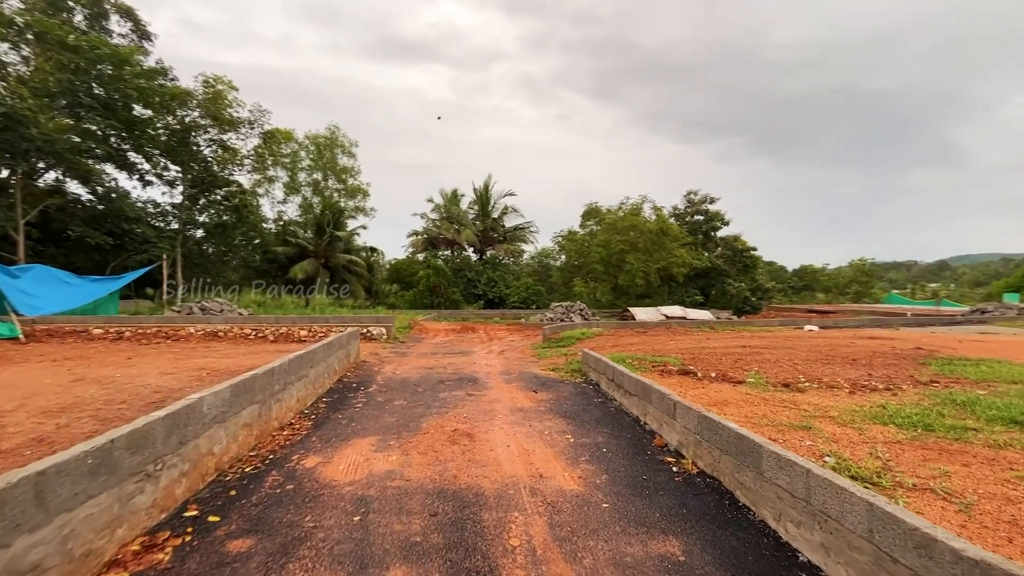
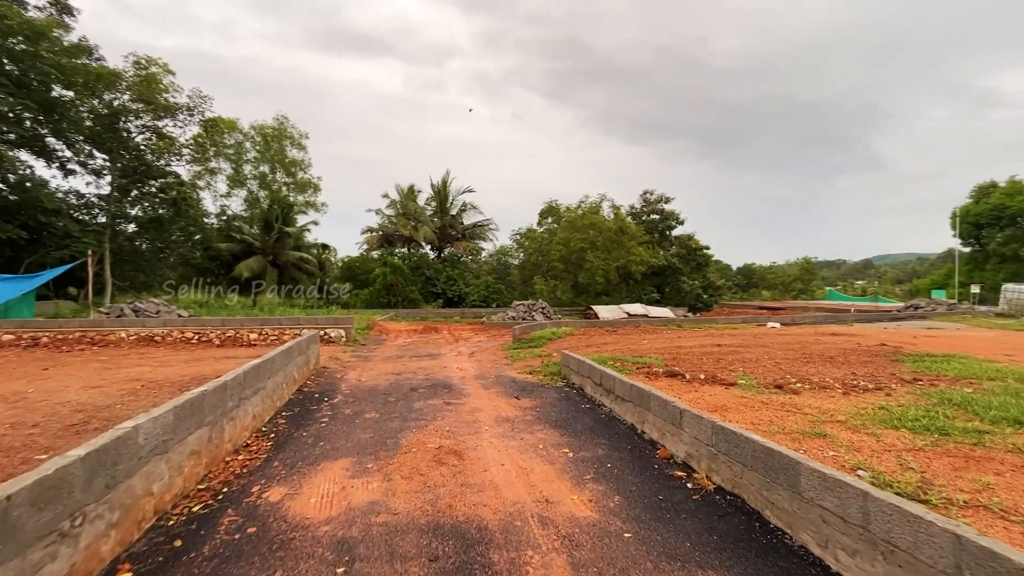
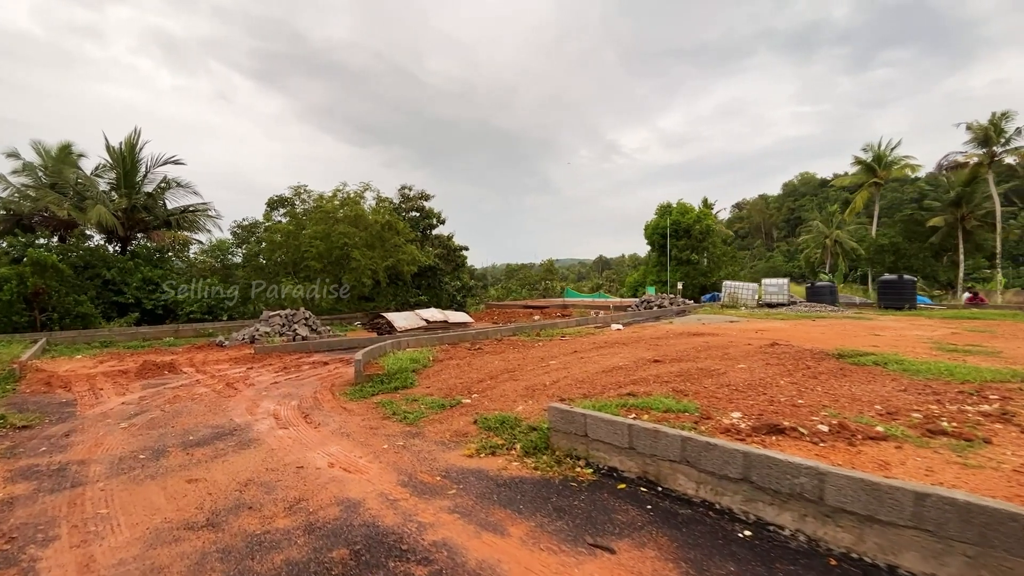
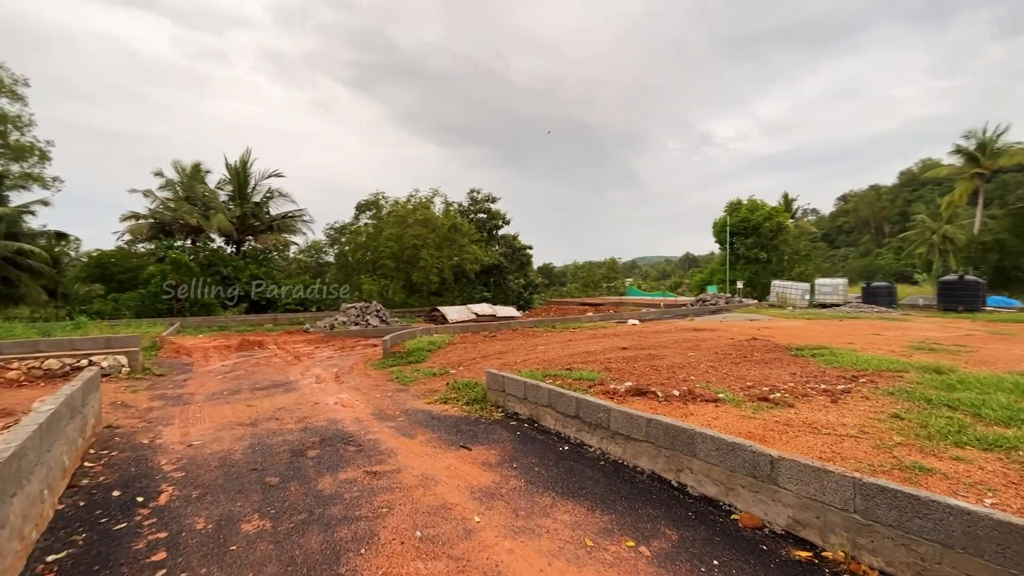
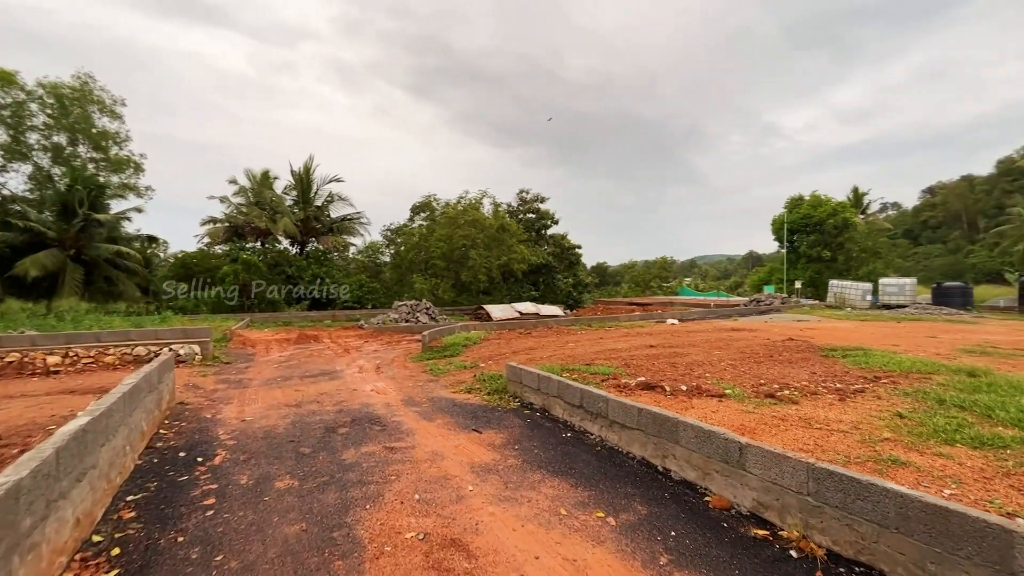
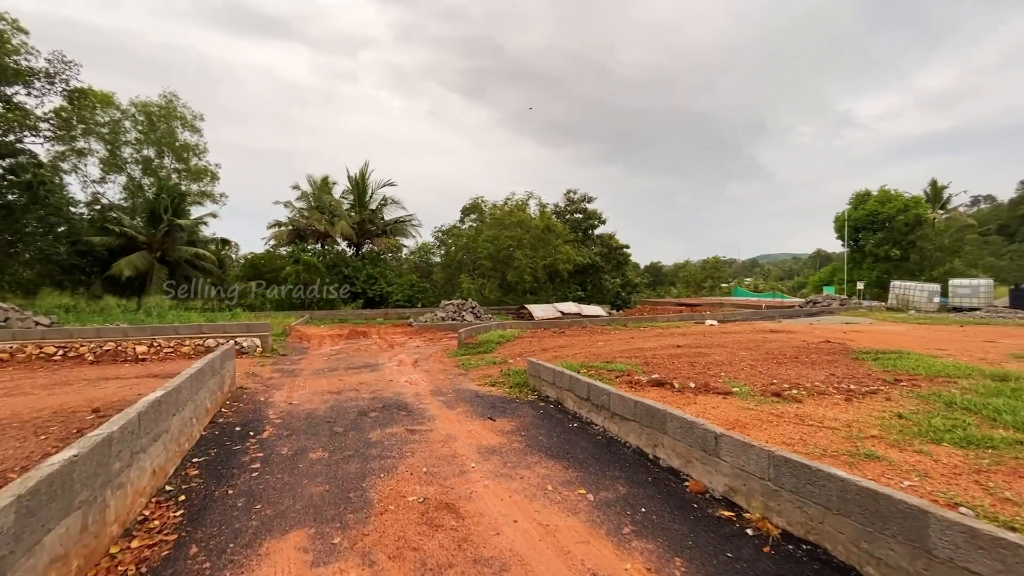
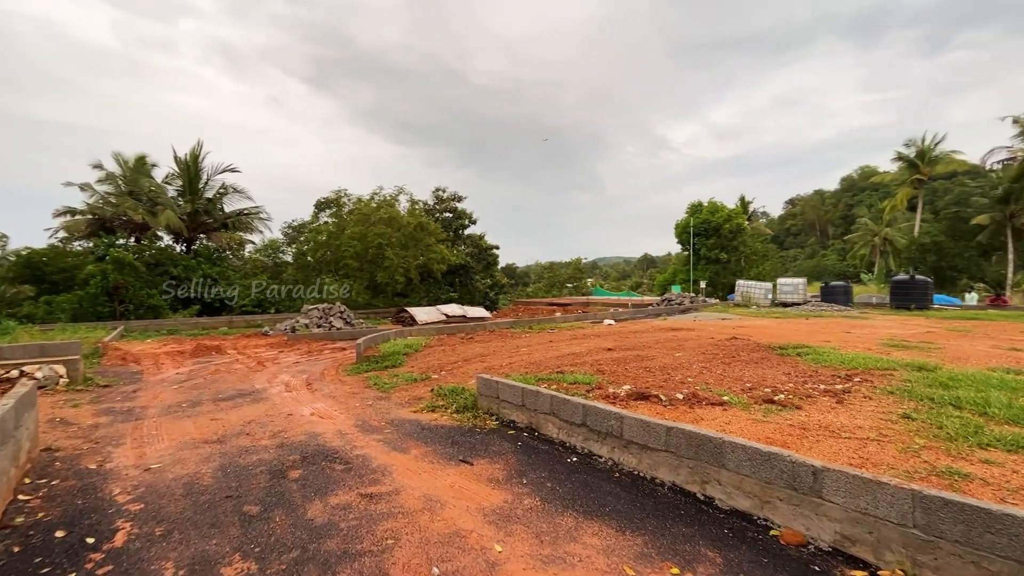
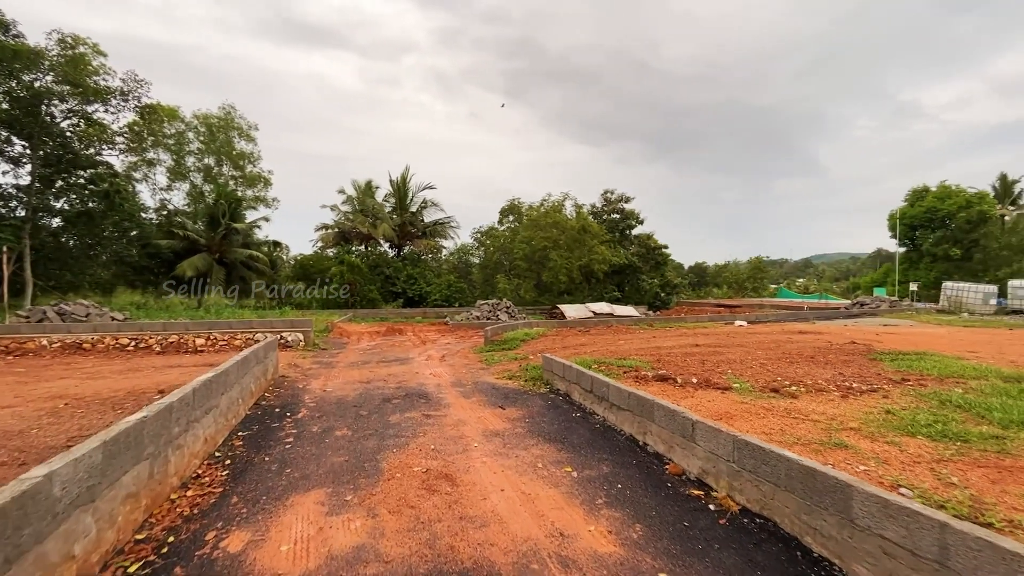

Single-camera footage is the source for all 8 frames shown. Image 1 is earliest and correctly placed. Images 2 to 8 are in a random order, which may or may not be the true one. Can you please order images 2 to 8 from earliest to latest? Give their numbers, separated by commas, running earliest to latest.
2, 8, 6, 5, 4, 7, 3
